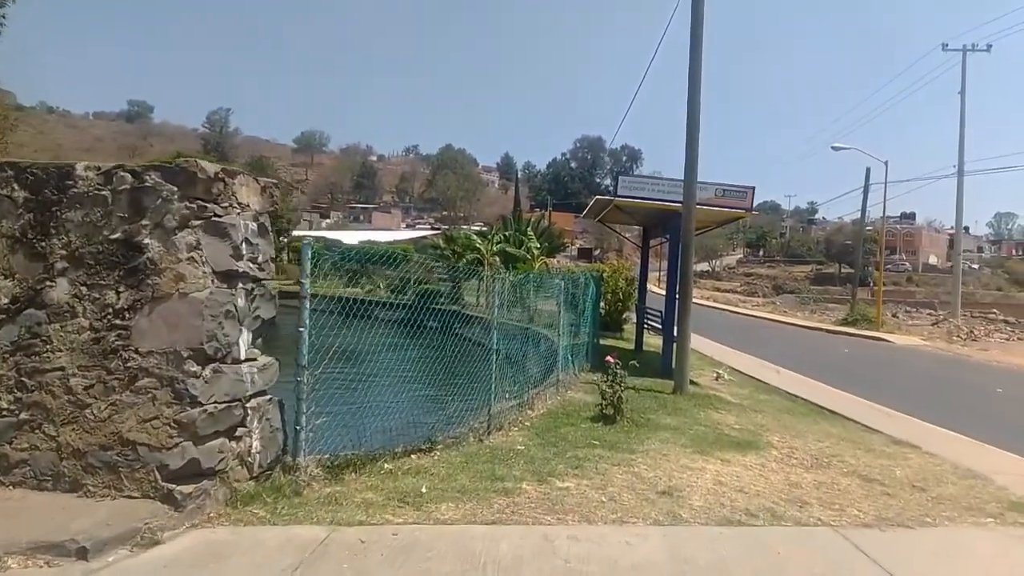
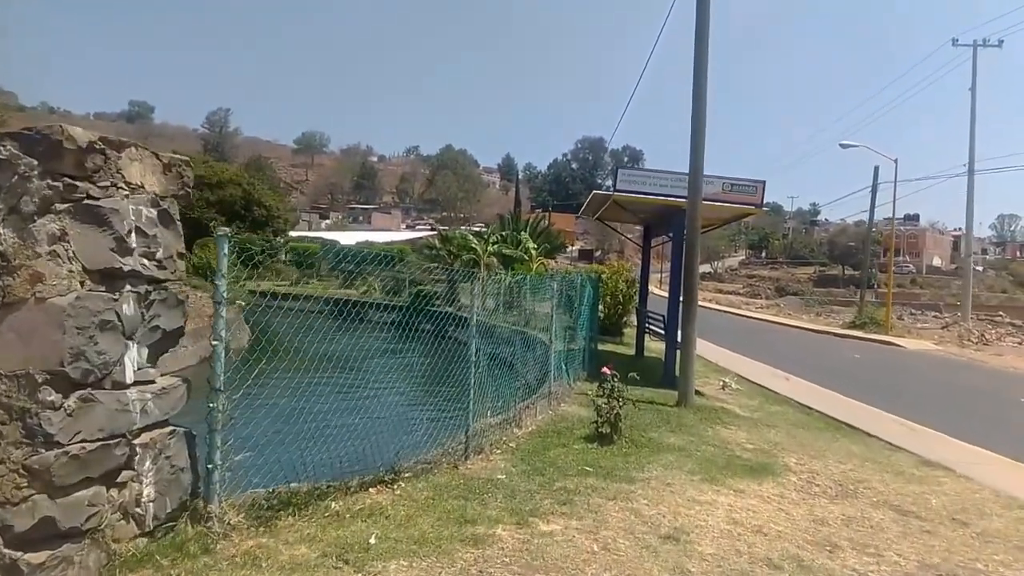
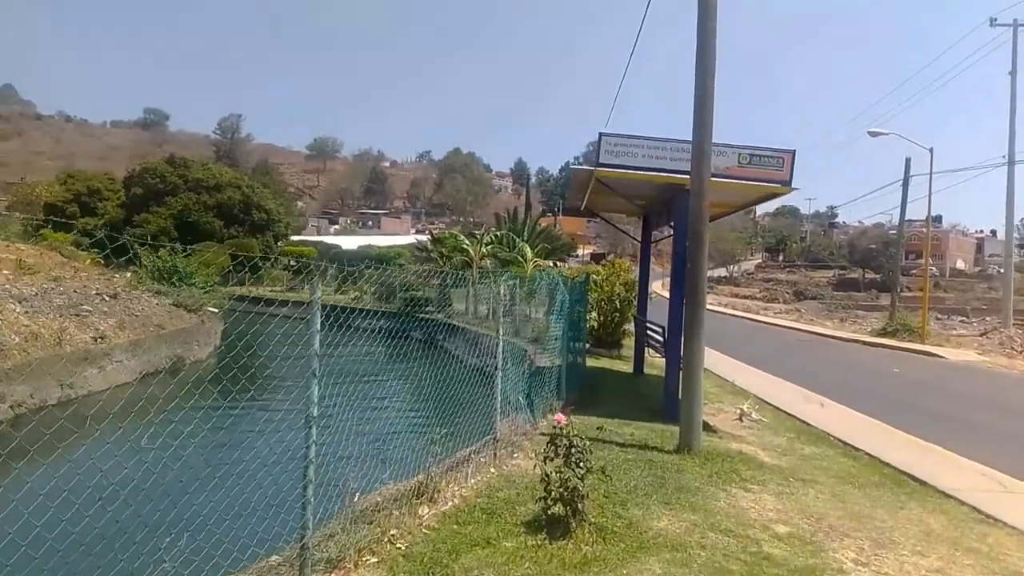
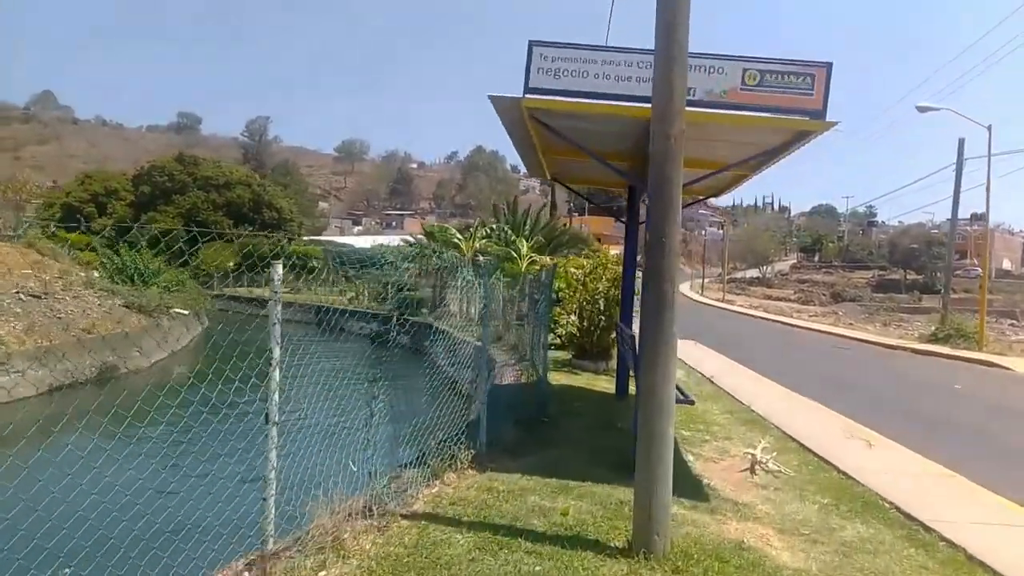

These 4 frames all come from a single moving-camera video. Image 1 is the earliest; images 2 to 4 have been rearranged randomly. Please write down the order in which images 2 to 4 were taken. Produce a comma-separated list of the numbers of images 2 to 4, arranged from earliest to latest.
2, 3, 4
